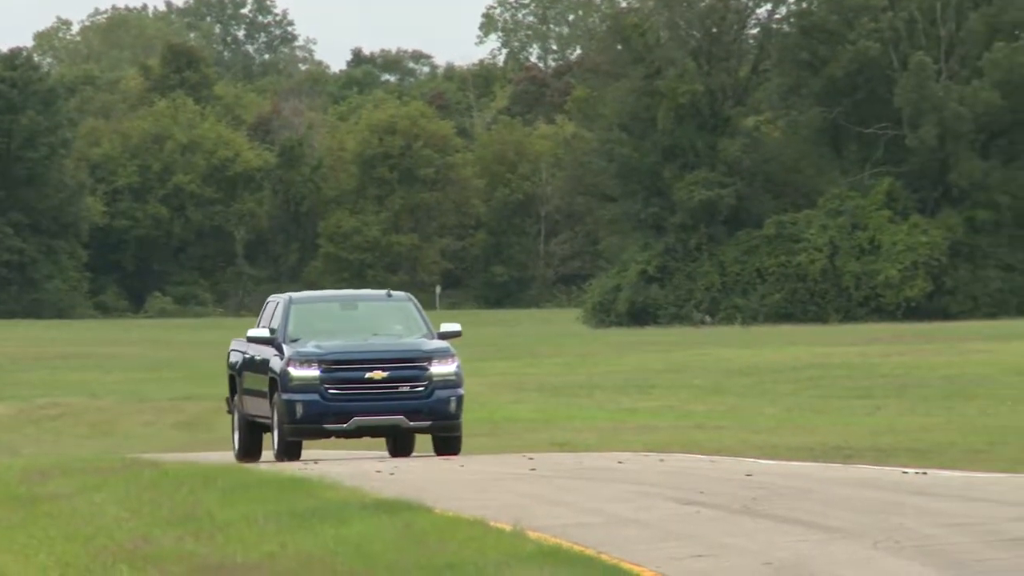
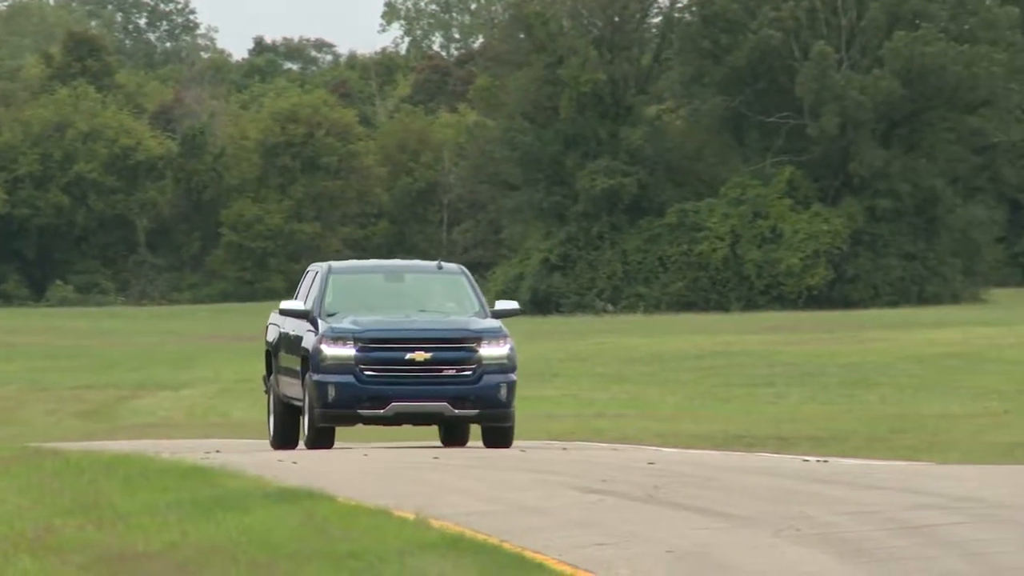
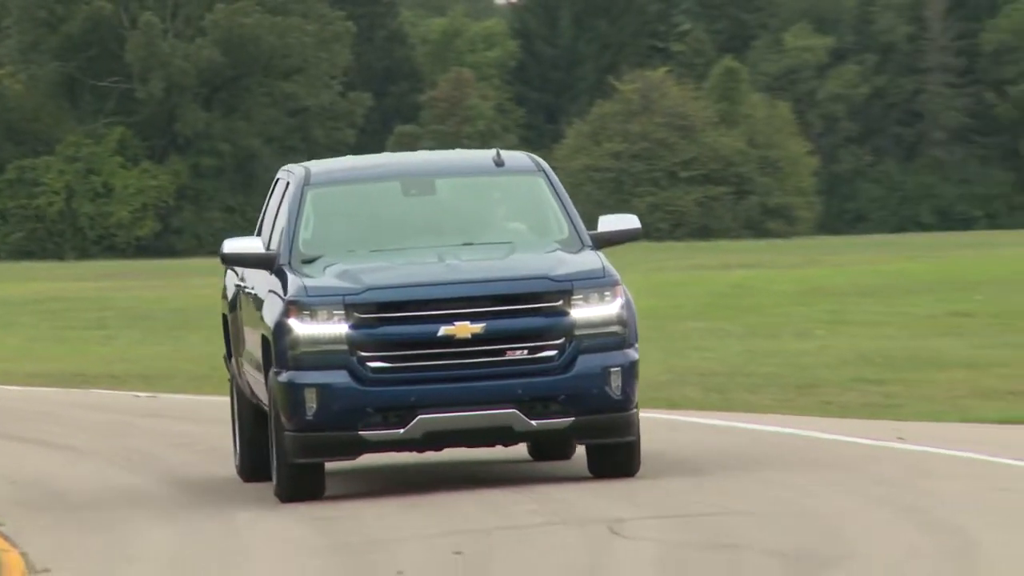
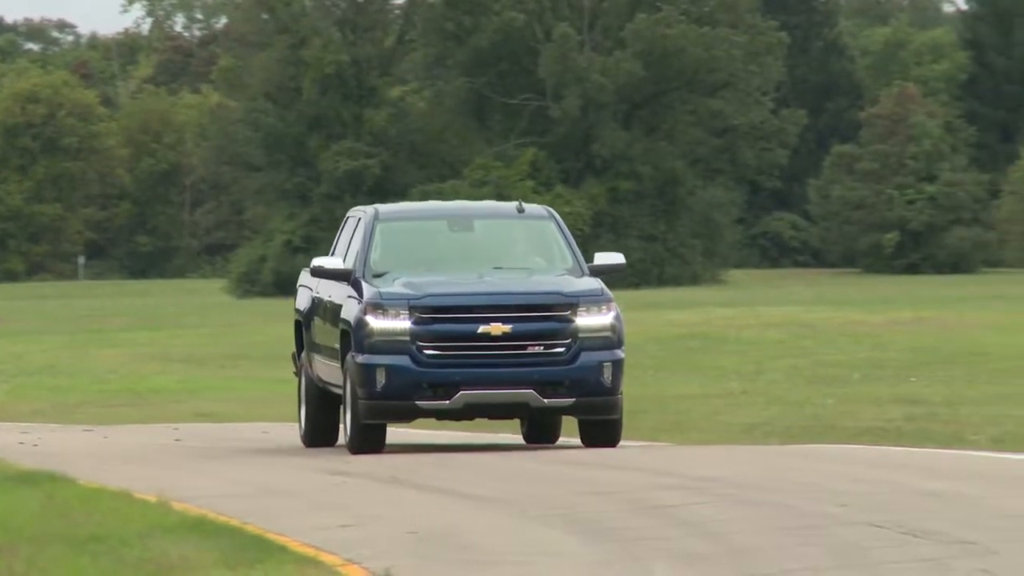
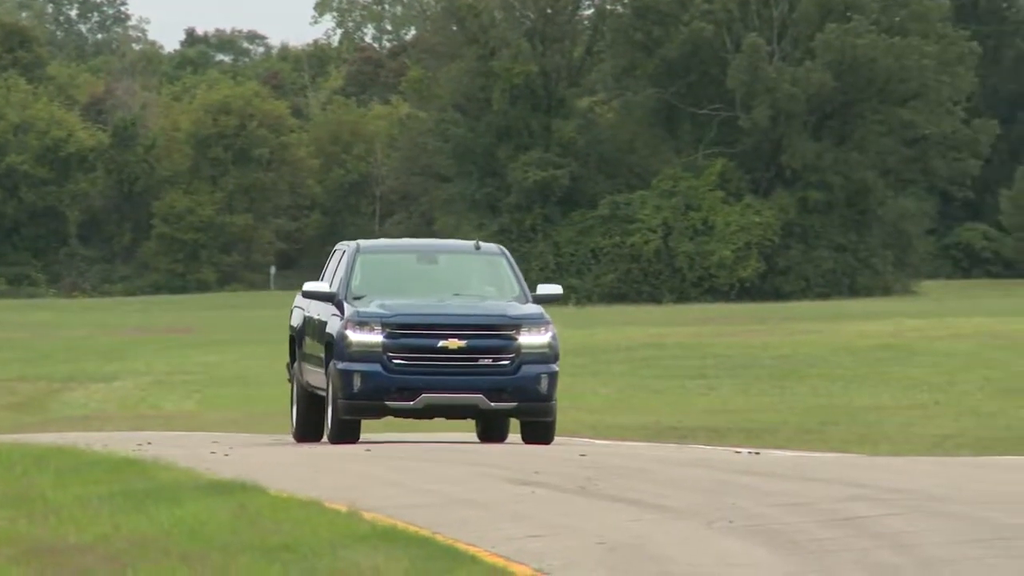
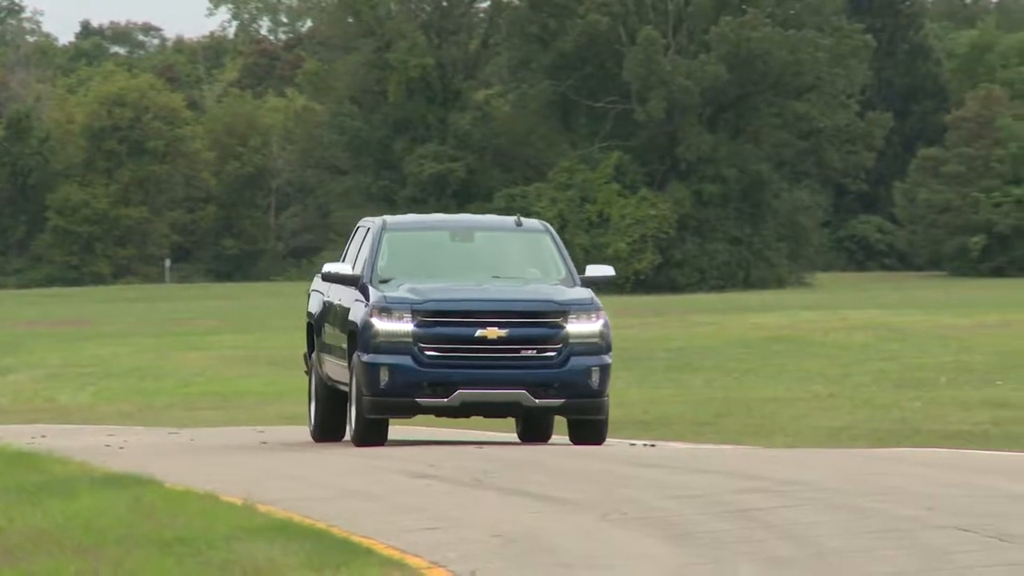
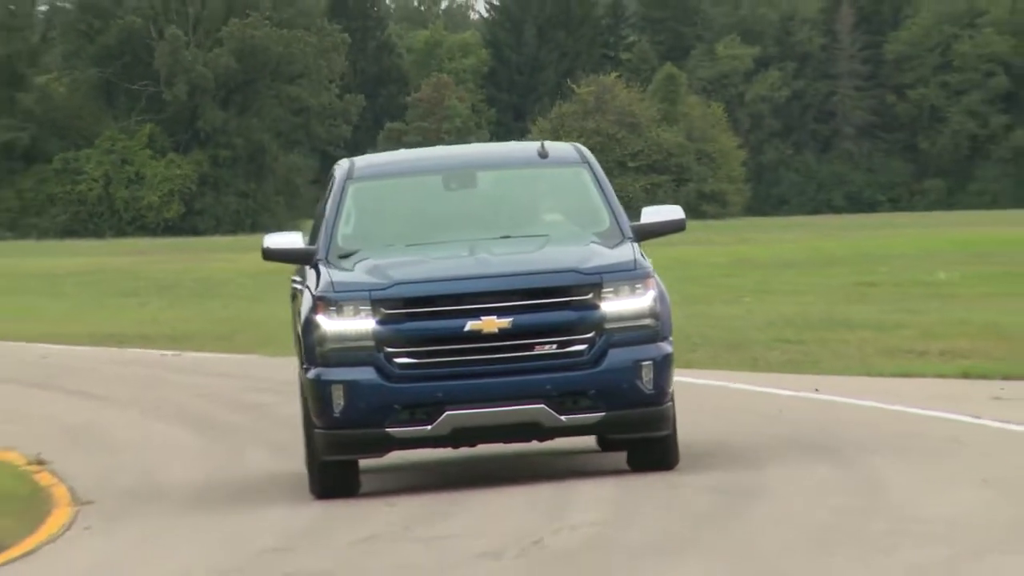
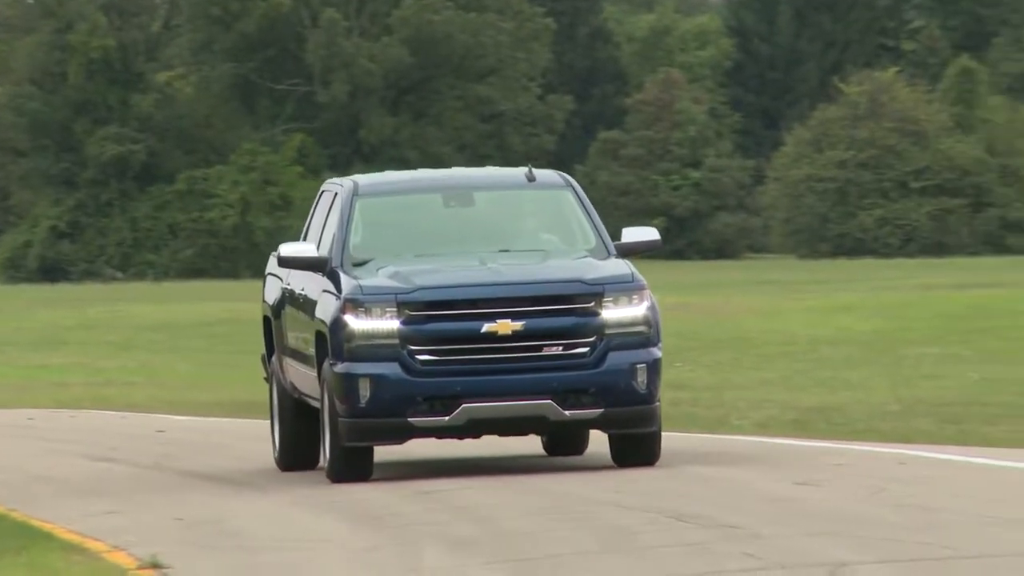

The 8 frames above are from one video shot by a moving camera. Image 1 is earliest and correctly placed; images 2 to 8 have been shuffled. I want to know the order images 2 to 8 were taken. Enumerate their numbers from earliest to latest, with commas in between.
2, 5, 6, 4, 8, 3, 7
